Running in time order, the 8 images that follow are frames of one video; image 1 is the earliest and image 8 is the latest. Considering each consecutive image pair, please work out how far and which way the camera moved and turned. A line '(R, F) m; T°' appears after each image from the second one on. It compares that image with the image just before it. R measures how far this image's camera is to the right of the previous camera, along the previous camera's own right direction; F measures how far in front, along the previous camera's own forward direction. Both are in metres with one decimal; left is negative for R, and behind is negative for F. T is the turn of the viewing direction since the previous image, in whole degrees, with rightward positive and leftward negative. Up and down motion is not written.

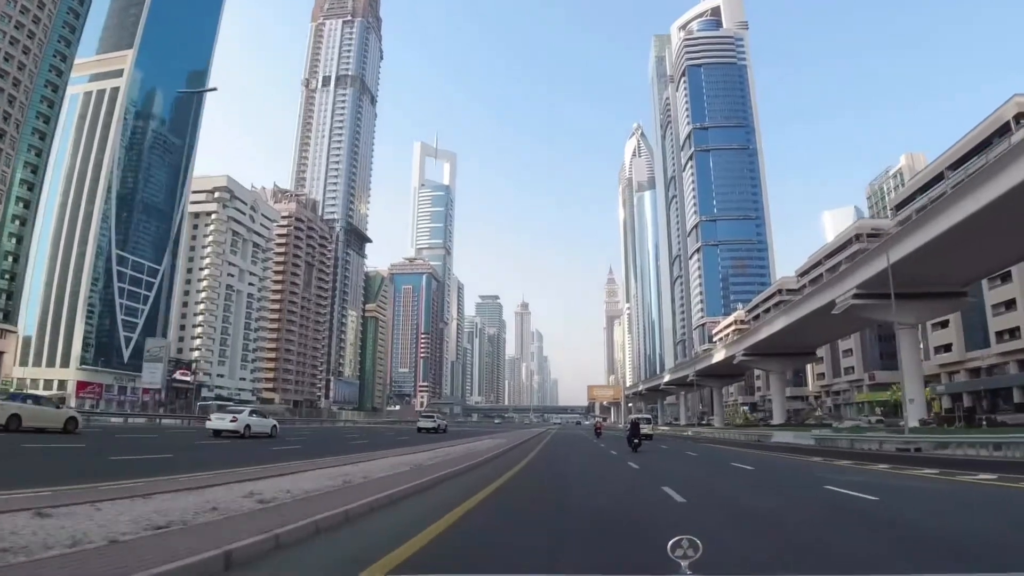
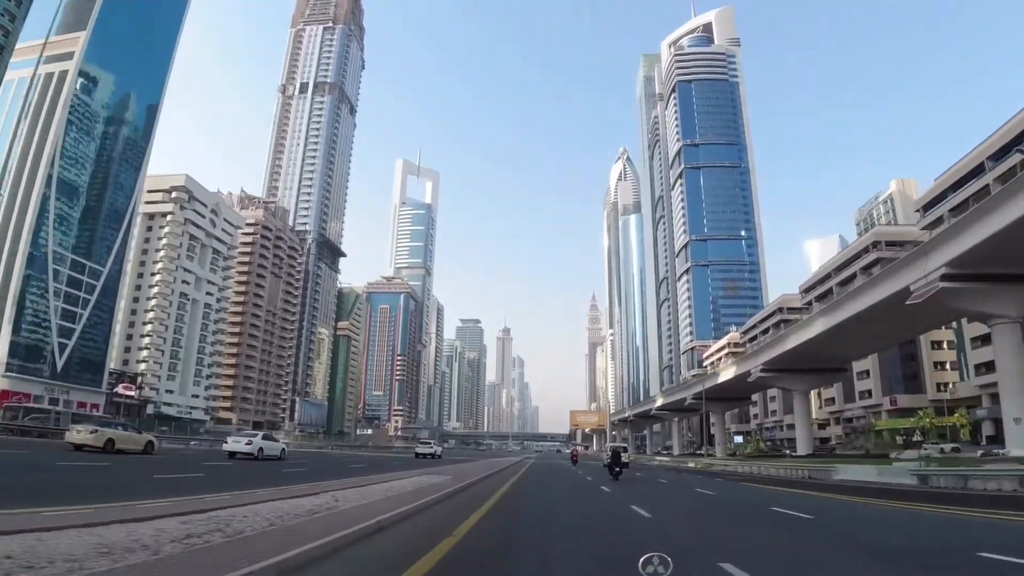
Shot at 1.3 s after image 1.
(+0.6, +8.4) m; +2°
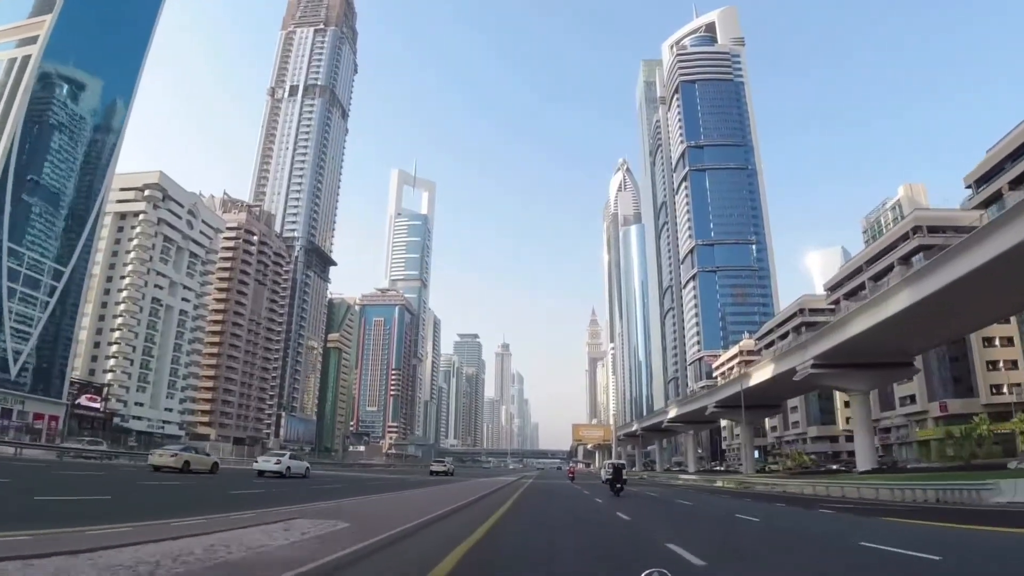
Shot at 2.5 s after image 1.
(+0.4, +7.5) m; 0°
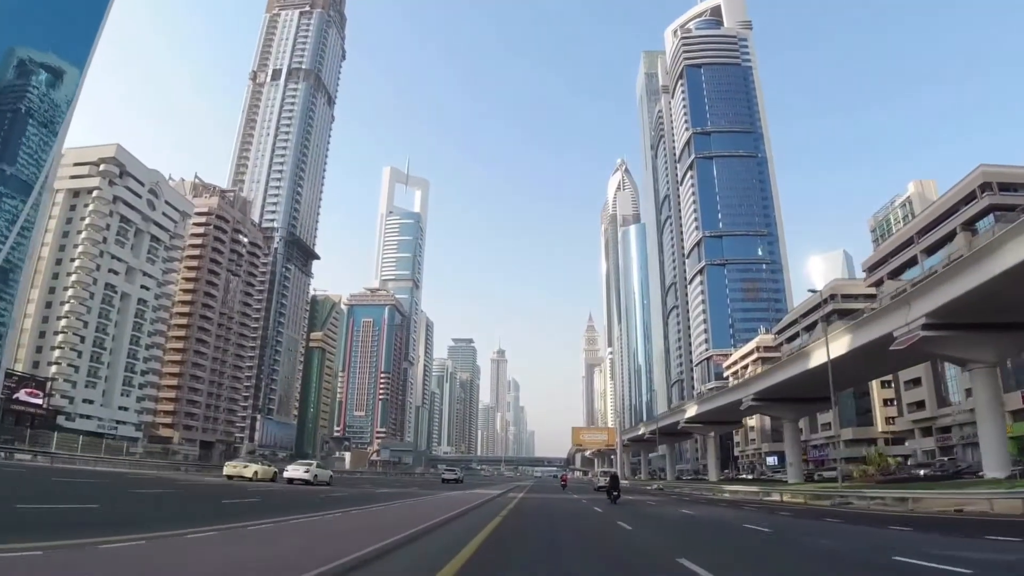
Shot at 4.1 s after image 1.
(+0.4, +9.9) m; 0°
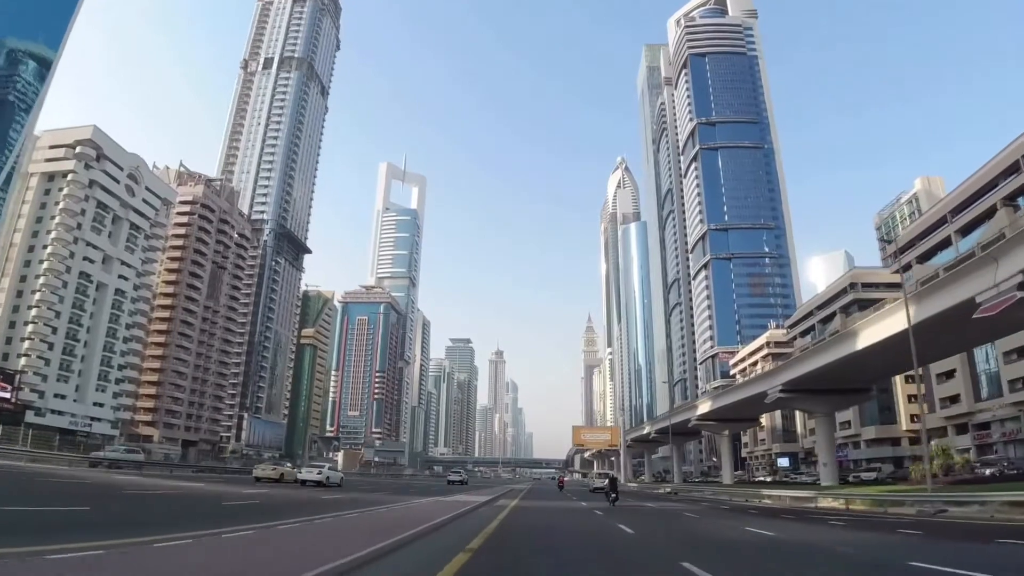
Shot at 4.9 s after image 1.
(+0.2, +4.9) m; 0°
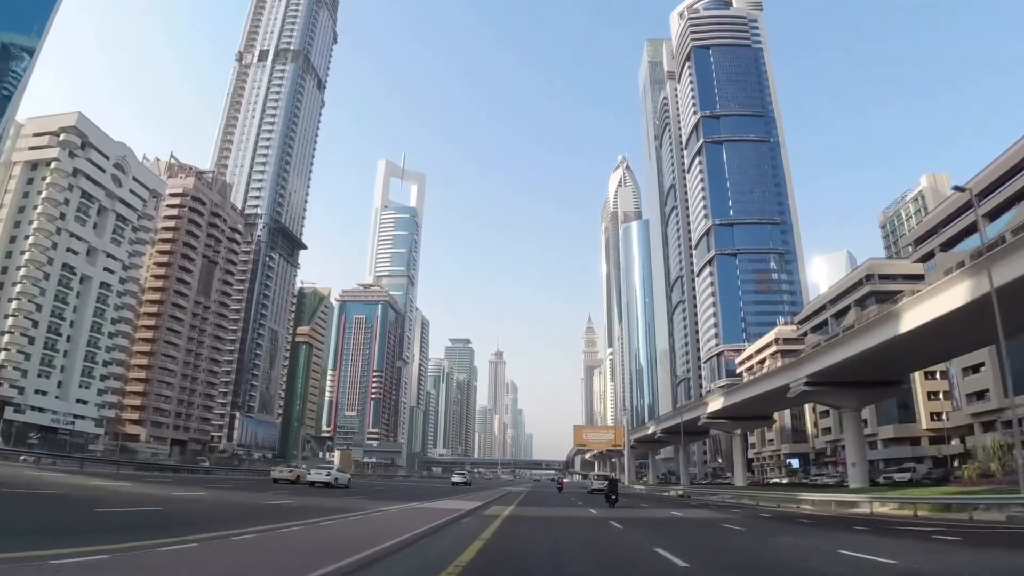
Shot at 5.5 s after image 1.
(+0.1, +3.3) m; 0°
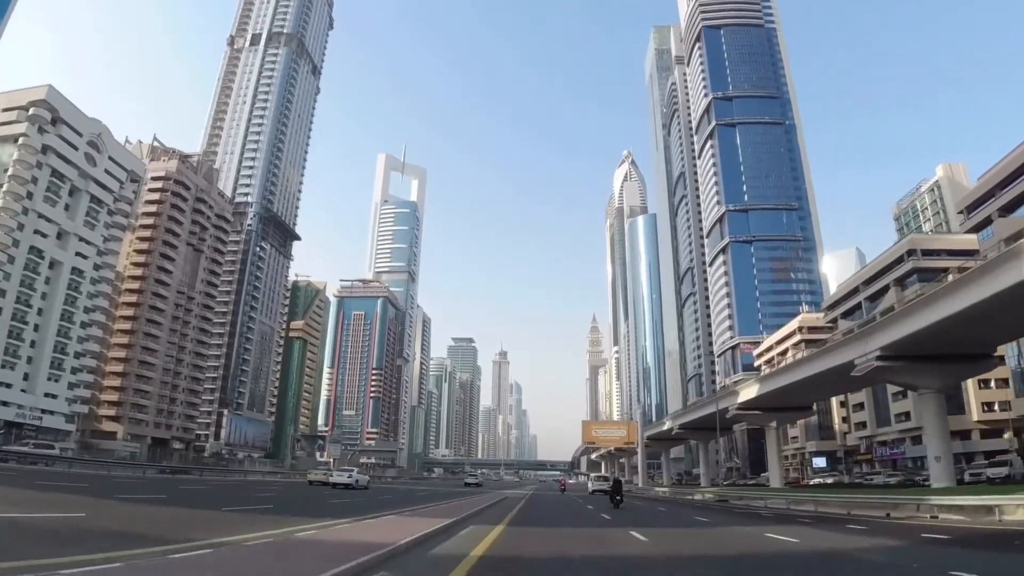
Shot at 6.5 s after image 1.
(+0.2, +6.6) m; 0°
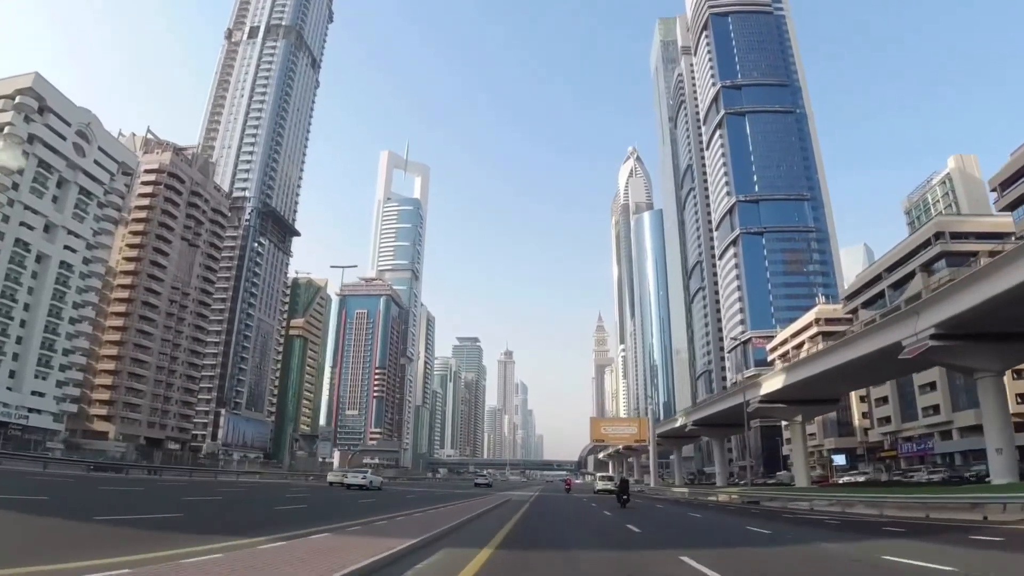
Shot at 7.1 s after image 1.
(+0.2, +3.3) m; 0°
